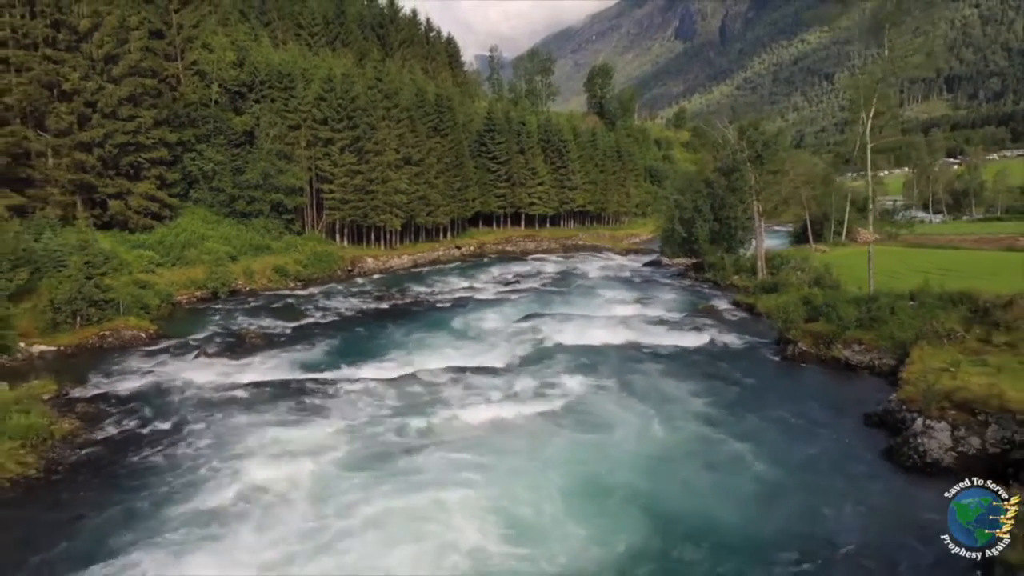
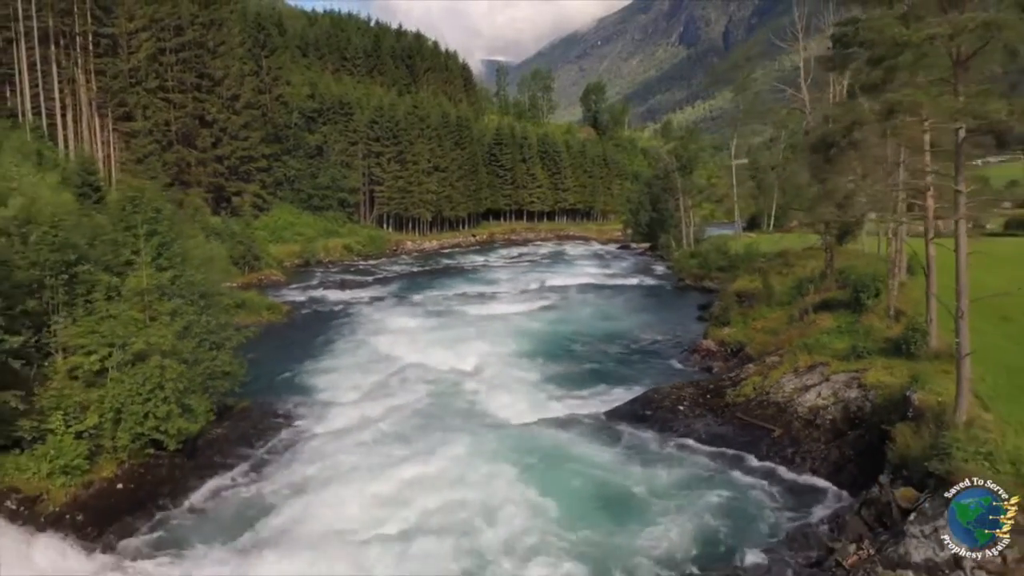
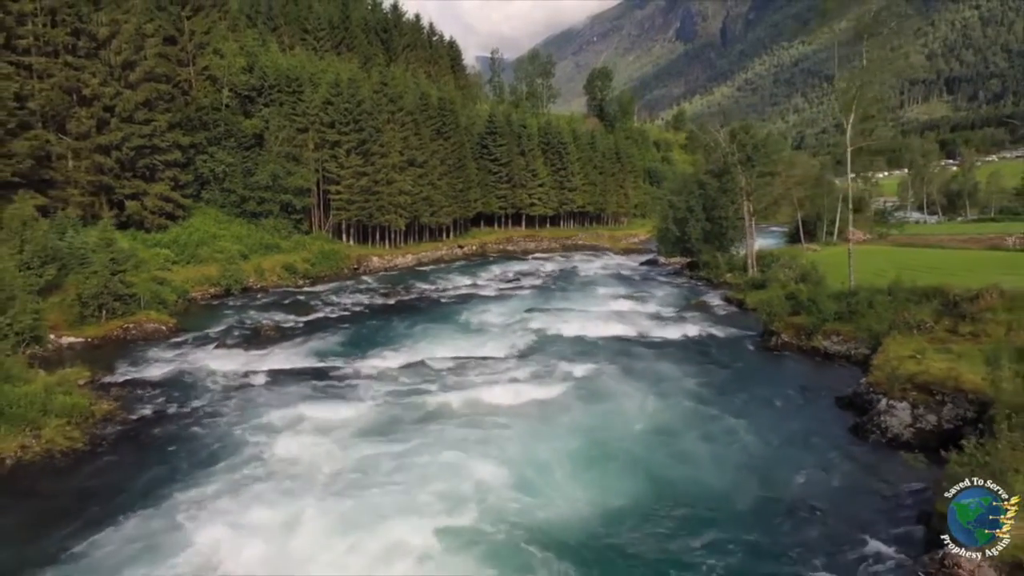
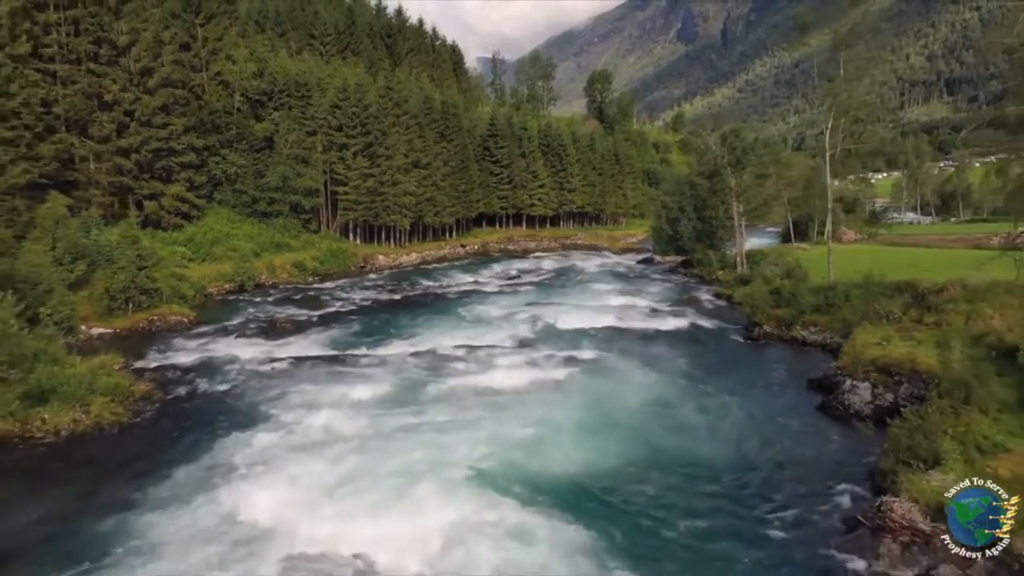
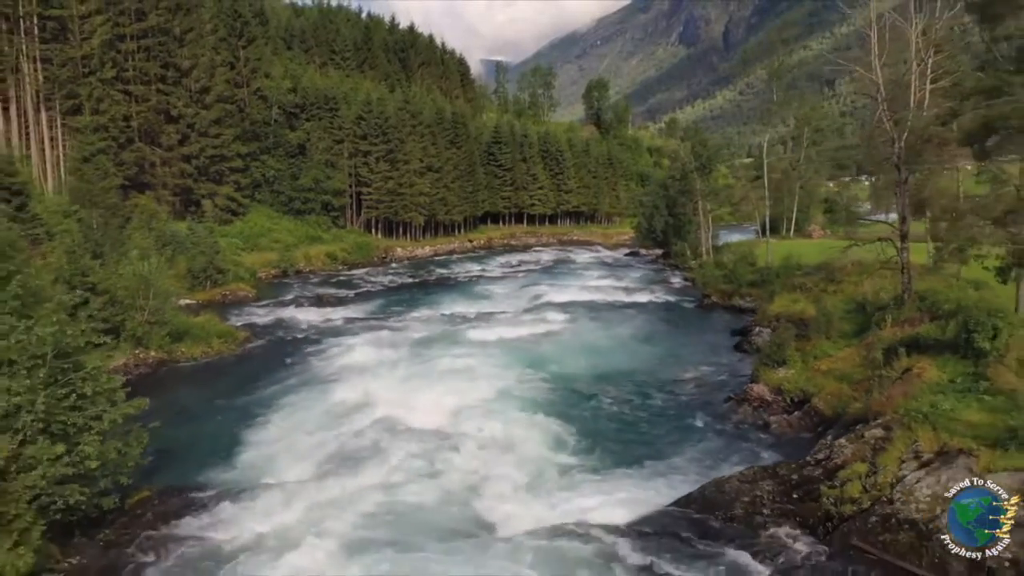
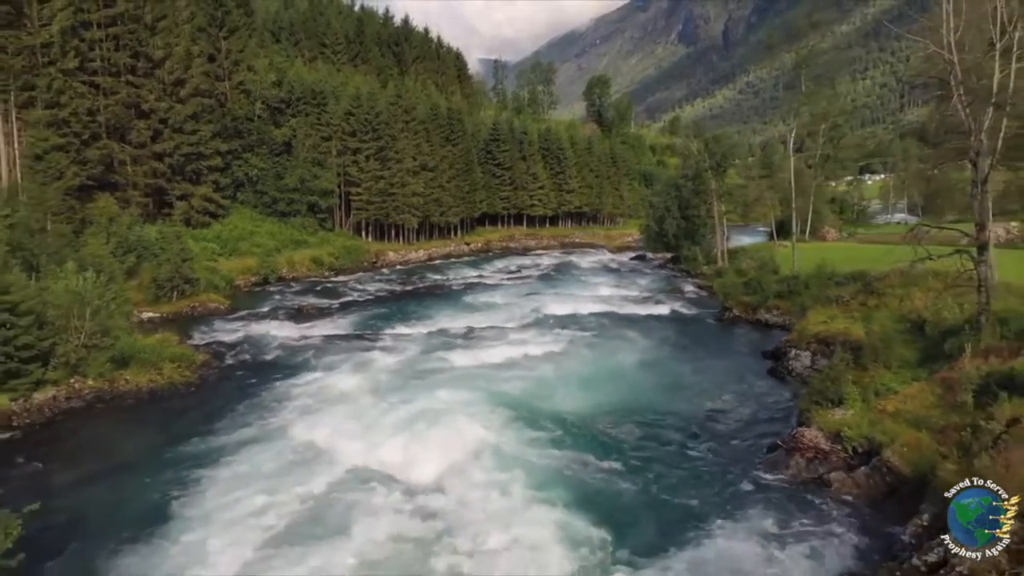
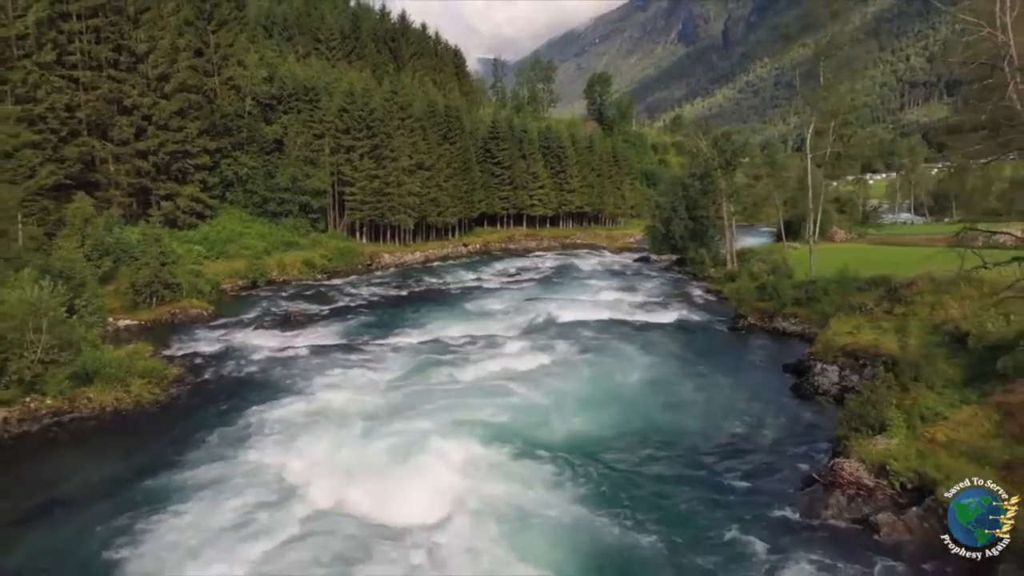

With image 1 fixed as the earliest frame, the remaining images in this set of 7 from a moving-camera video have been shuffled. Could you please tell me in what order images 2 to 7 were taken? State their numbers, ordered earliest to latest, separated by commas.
3, 4, 7, 6, 5, 2
